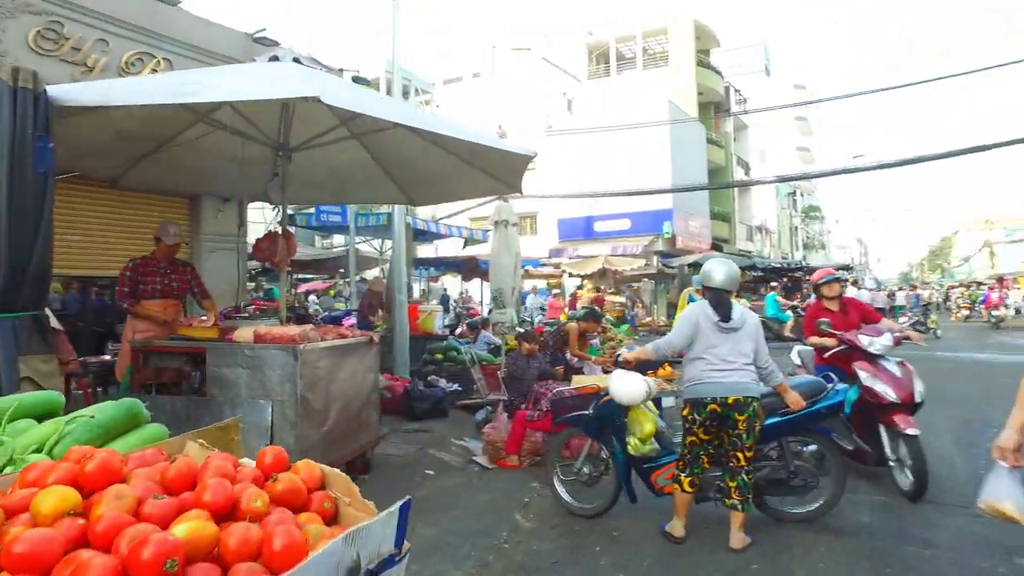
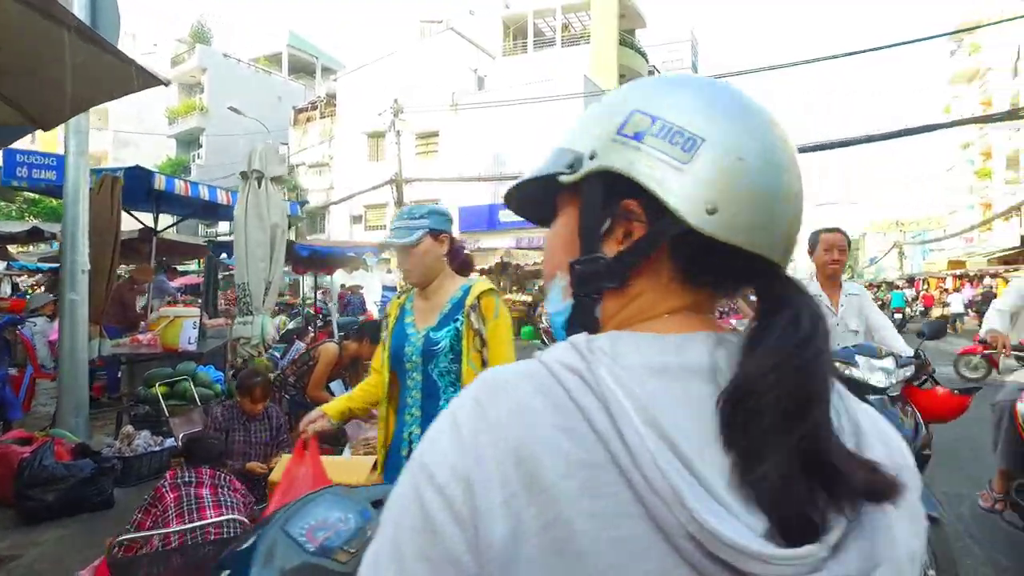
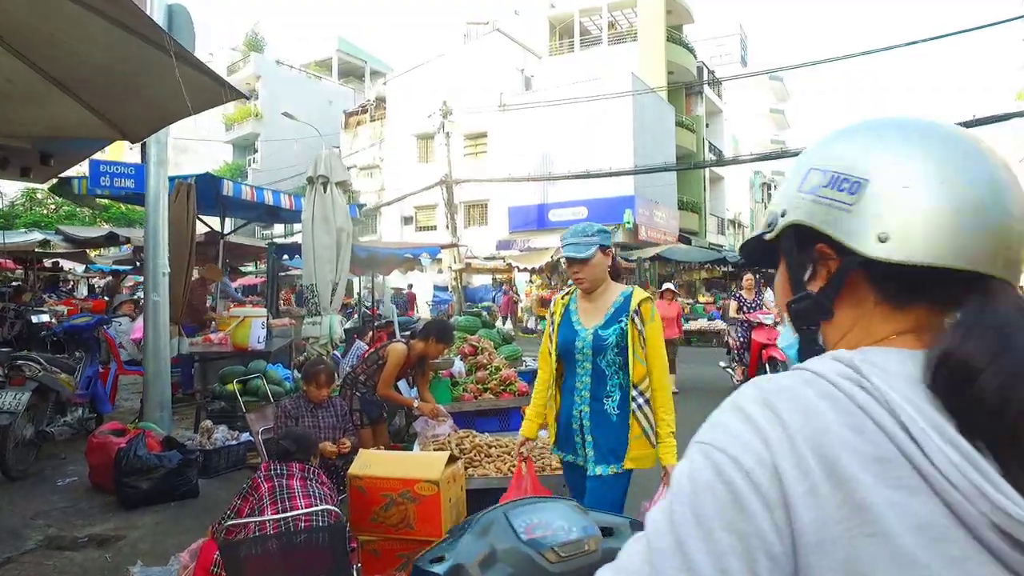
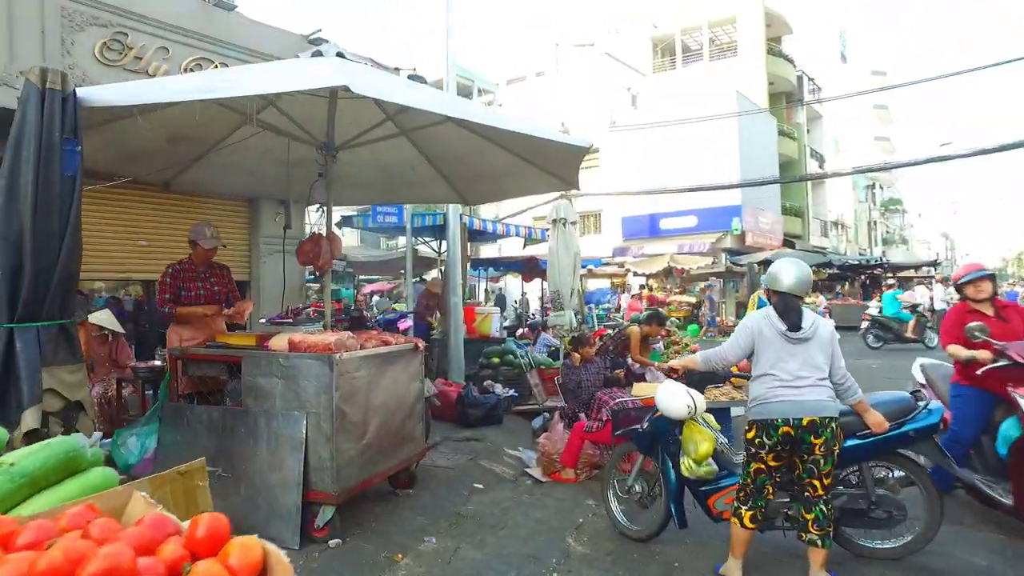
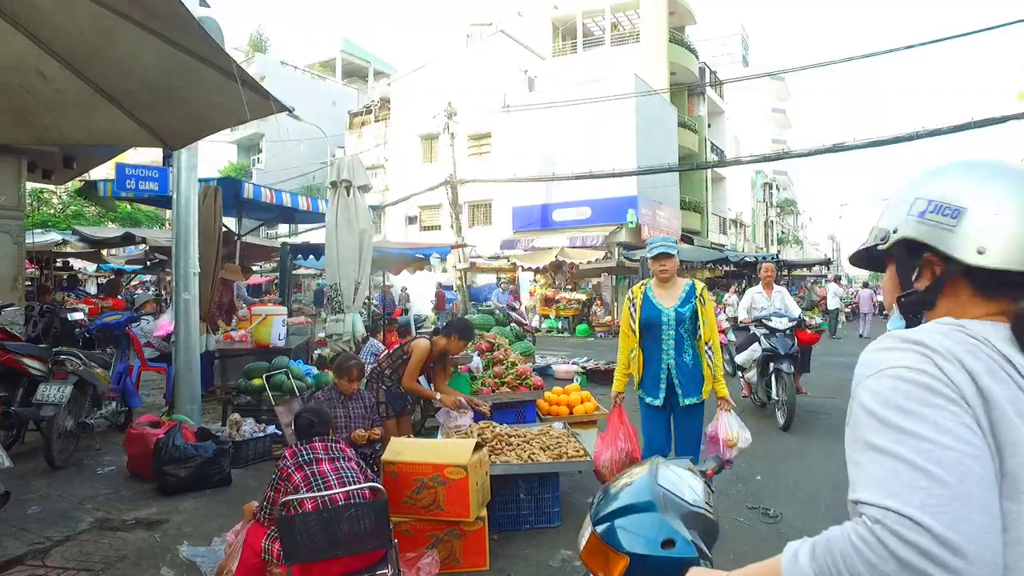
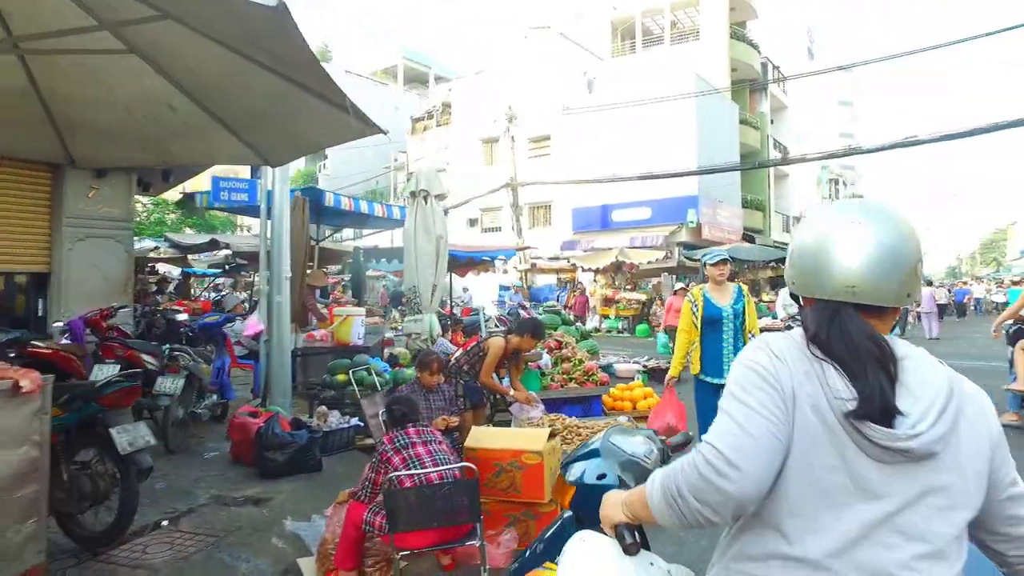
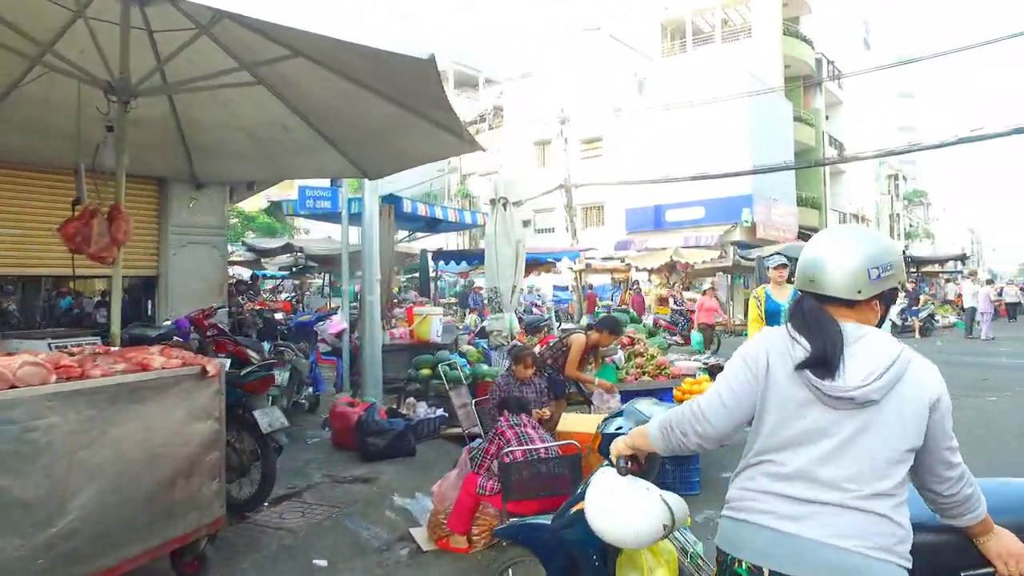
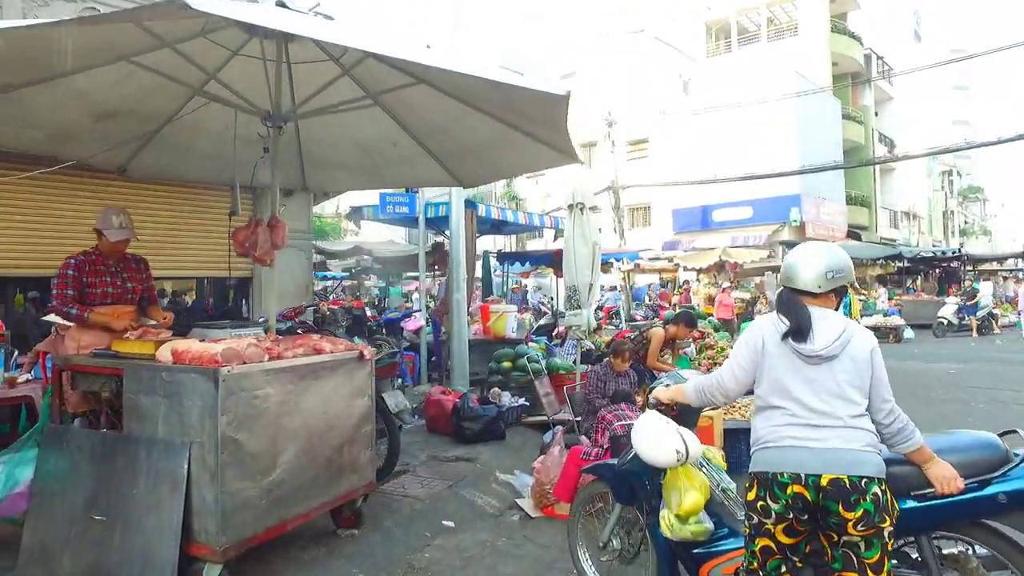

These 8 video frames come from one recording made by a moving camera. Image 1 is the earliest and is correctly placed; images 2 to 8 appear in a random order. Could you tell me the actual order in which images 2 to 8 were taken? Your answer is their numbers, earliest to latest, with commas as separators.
4, 8, 7, 6, 5, 3, 2
